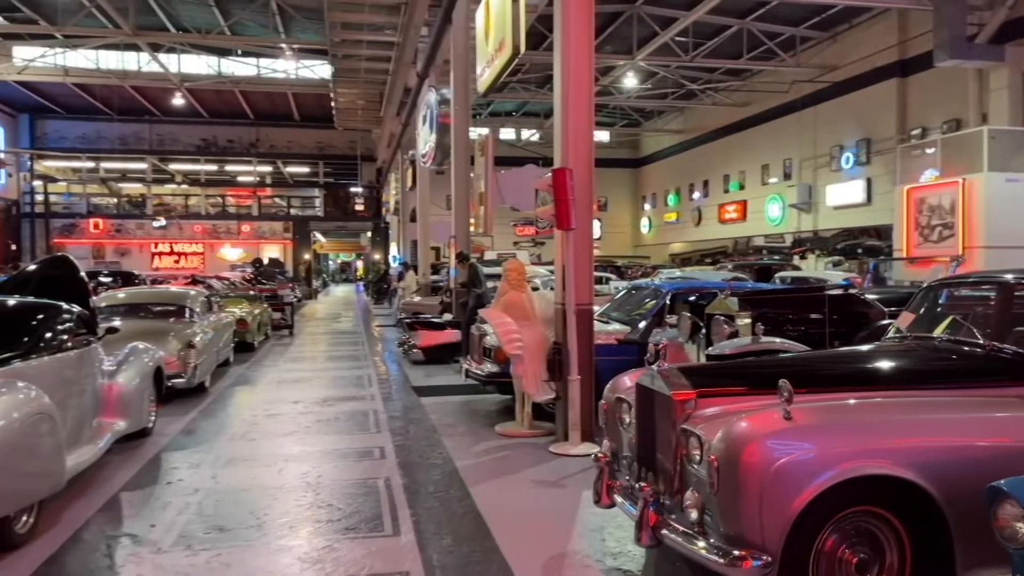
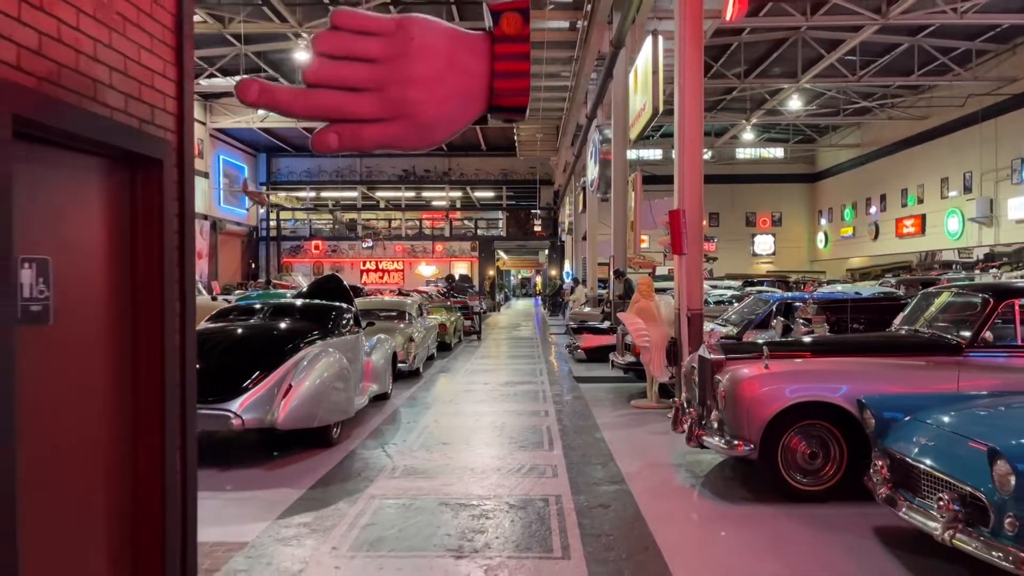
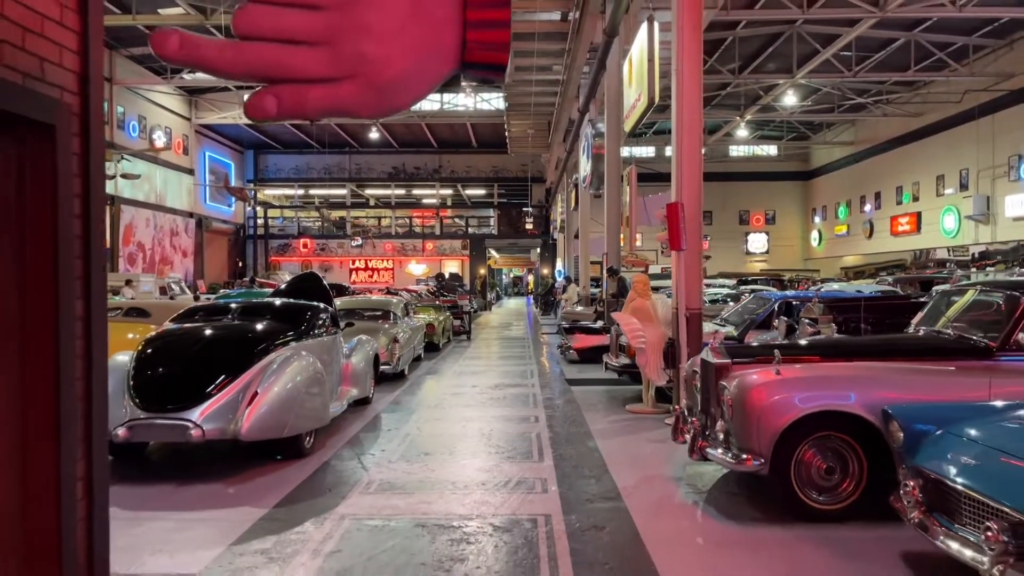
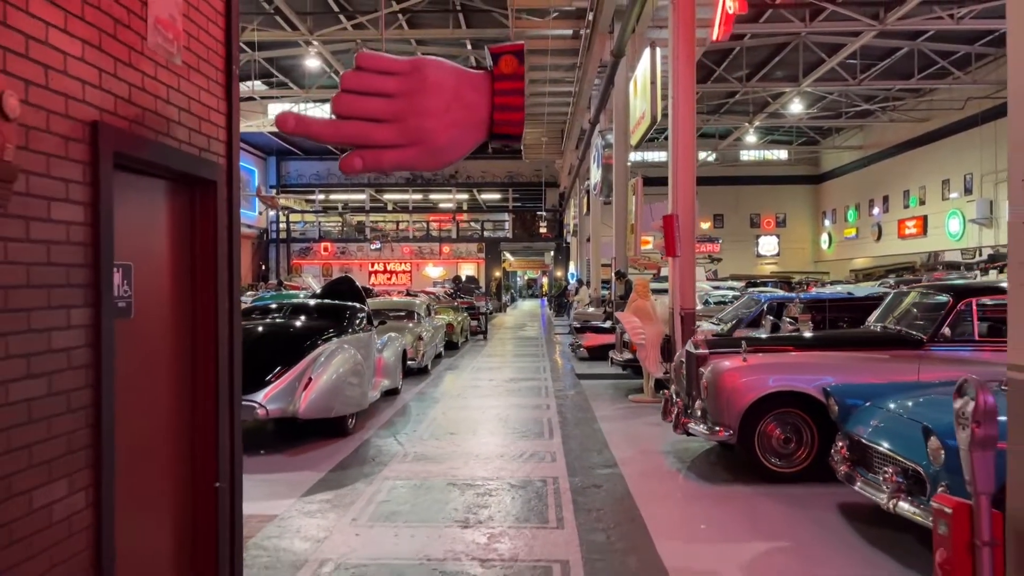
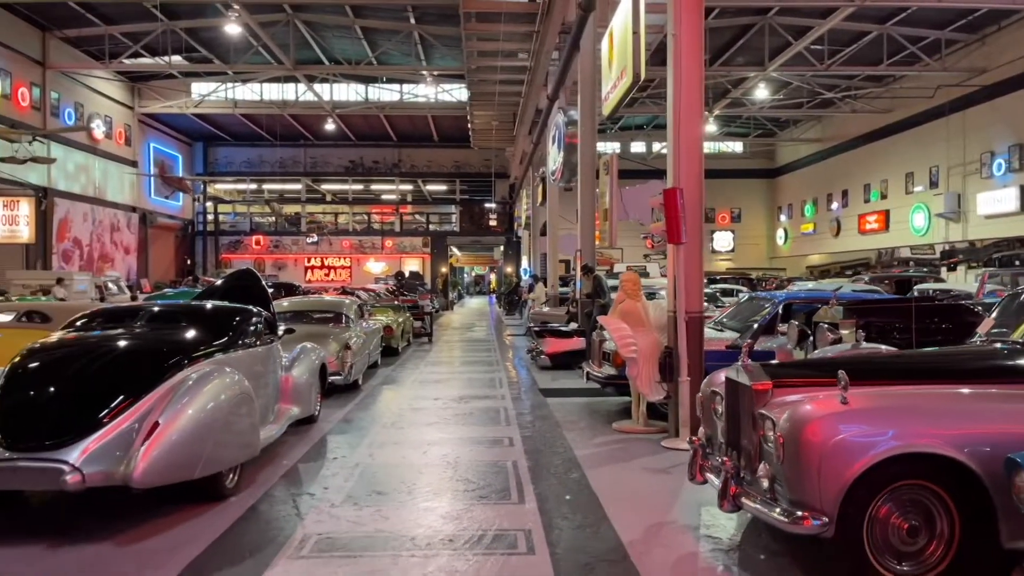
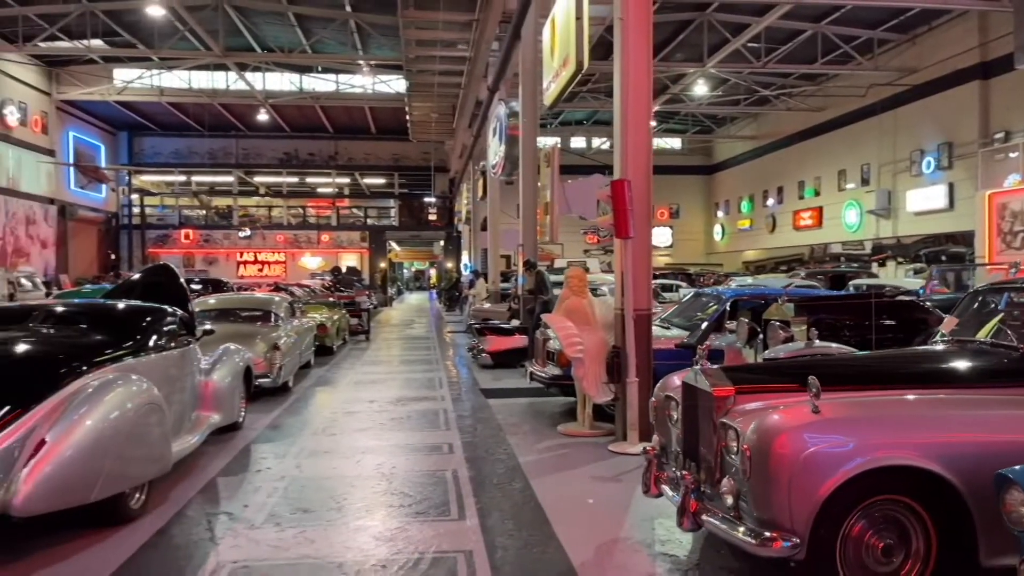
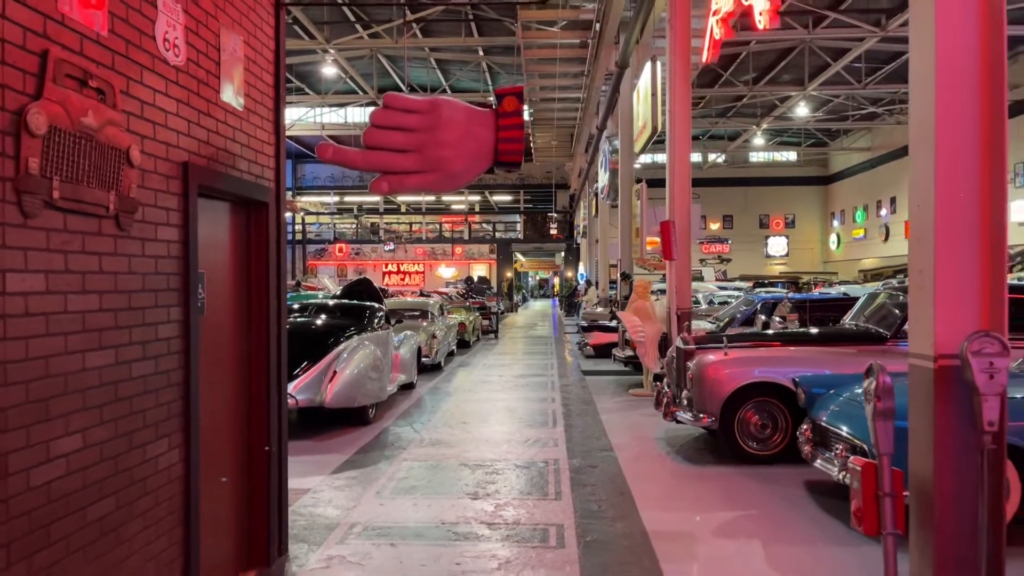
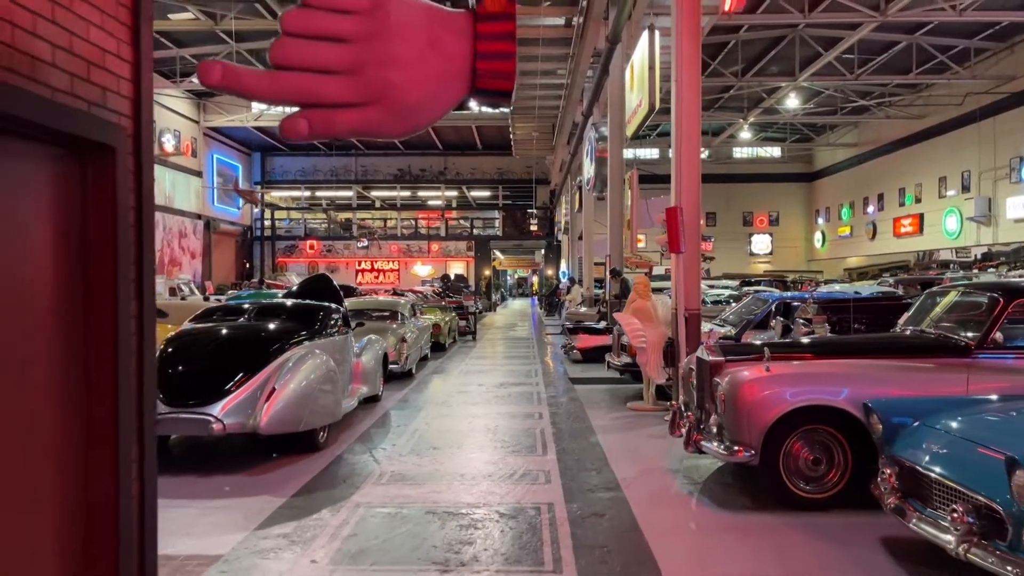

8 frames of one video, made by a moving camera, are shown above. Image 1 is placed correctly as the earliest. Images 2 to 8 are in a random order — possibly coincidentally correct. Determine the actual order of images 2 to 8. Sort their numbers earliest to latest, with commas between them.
6, 5, 3, 8, 2, 4, 7
